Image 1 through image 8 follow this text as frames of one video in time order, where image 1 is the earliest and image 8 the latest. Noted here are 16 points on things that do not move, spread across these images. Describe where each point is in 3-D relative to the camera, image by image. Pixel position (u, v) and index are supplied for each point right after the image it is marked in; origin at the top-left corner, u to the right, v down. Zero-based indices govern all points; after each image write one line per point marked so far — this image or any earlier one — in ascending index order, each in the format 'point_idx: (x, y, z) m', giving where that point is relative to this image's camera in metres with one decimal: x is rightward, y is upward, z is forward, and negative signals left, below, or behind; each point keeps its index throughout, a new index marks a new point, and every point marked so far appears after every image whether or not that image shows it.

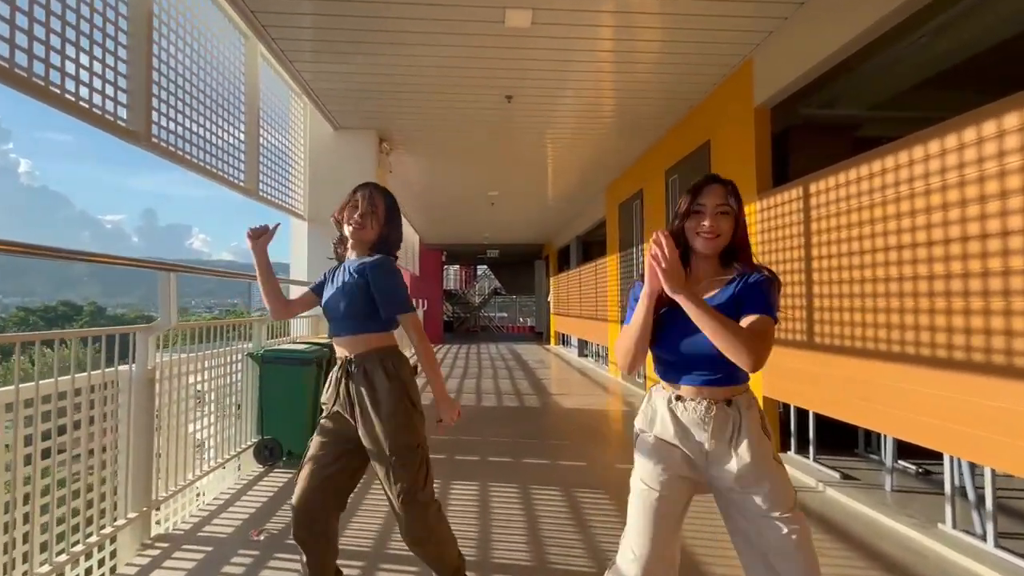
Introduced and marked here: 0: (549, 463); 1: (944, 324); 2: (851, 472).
0: (+0.2, -1.1, +3.7) m
1: (+1.7, -0.1, +2.4) m
2: (+1.8, -1.0, +3.2) m
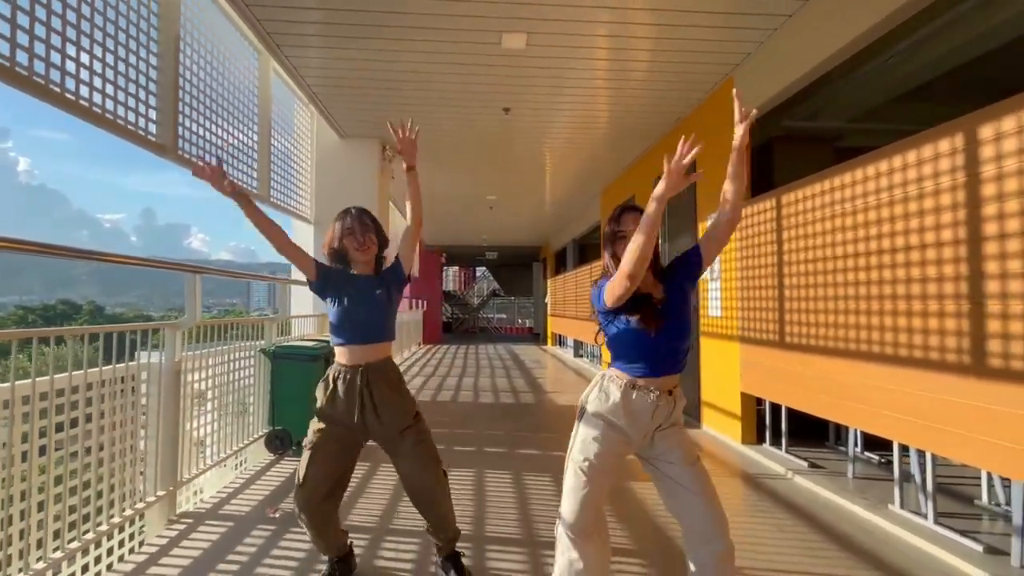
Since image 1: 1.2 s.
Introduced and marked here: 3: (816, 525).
0: (+0.2, -1.1, +3.9) m
1: (+1.6, -0.2, +2.6) m
2: (+1.8, -1.0, +3.5) m
3: (+1.3, -1.0, +2.7) m
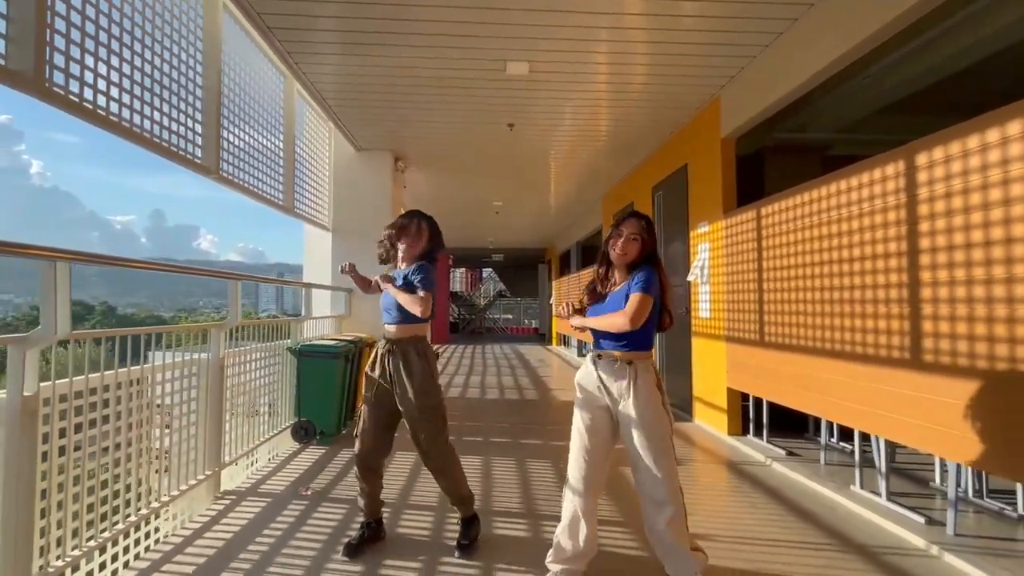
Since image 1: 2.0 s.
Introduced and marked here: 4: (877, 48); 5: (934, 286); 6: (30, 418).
0: (+0.2, -1.1, +4.3) m
1: (+1.6, -0.2, +3.0) m
2: (+1.8, -1.0, +3.8) m
3: (+1.3, -1.1, +3.0) m
4: (+2.0, +1.3, +3.4) m
5: (+1.7, 0.0, +2.4) m
6: (-1.5, -0.4, +2.0) m
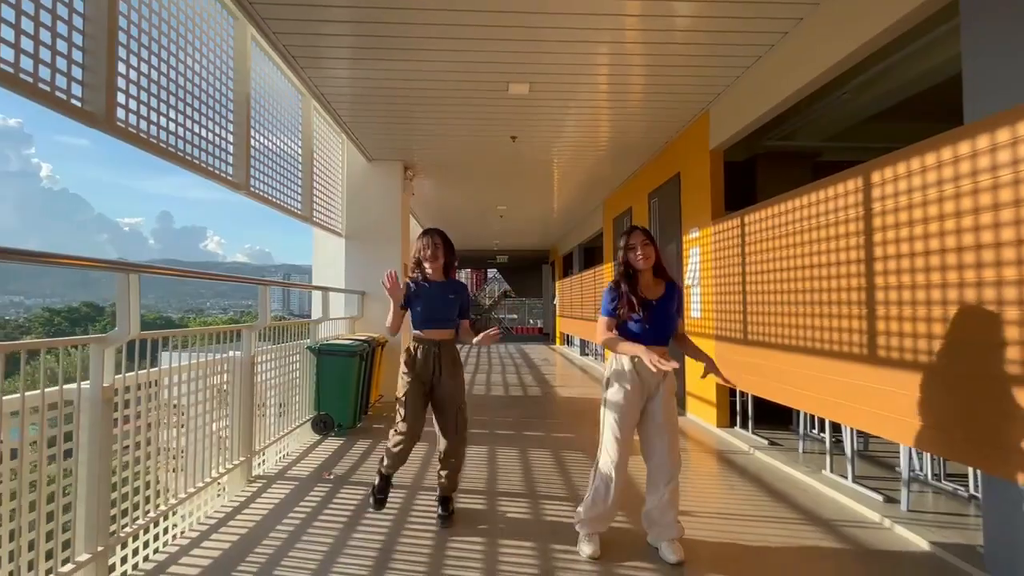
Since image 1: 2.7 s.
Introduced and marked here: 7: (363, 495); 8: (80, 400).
0: (+0.2, -1.1, +4.6) m
1: (+1.7, -0.2, +3.3) m
2: (+1.8, -1.0, +4.1) m
3: (+1.4, -1.1, +3.3) m
4: (+2.0, +1.3, +3.7) m
5: (+1.7, 0.0, +2.7) m
6: (-1.5, -0.4, +2.3) m
7: (-0.8, -1.1, +3.3) m
8: (-1.6, -0.4, +2.2) m
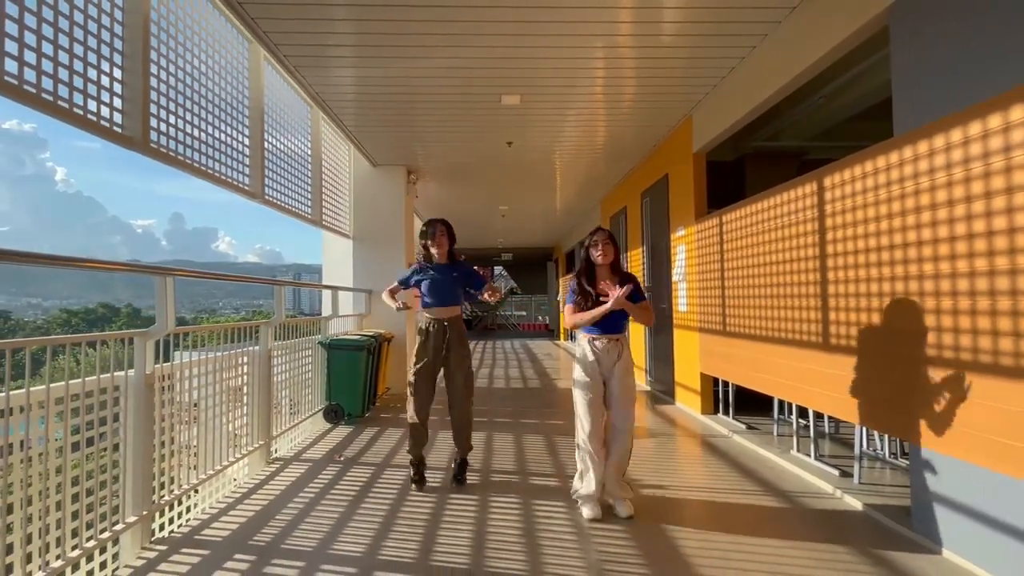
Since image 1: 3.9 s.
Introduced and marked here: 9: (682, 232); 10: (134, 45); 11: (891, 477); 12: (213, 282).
0: (+0.2, -1.1, +4.9) m
1: (+1.6, -0.2, +3.6) m
2: (+1.8, -1.0, +4.4) m
3: (+1.3, -1.0, +3.6) m
4: (+2.0, +1.4, +4.0) m
5: (+1.6, 0.0, +3.0) m
6: (-1.6, -0.4, +2.7) m
7: (-0.9, -1.1, +3.6) m
8: (-1.6, -0.4, +2.5) m
9: (+1.6, +0.5, +5.6) m
10: (-1.8, +1.2, +2.9) m
11: (+2.0, -1.0, +3.2) m
12: (-1.7, 0.0, +3.5) m
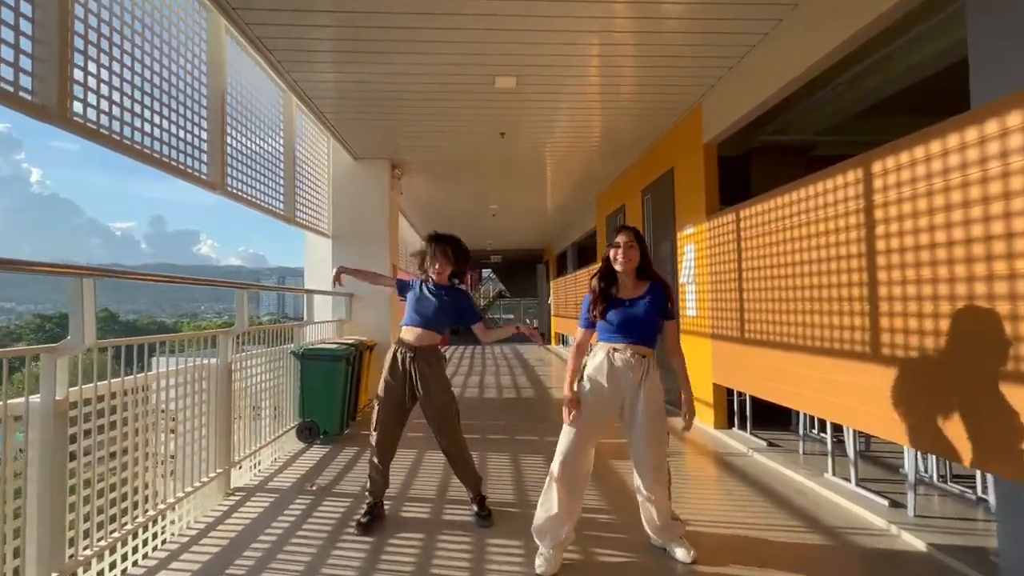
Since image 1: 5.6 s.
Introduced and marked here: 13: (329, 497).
0: (+0.2, -1.1, +4.5) m
1: (+1.6, -0.2, +3.1) m
2: (+1.8, -1.0, +4.0) m
3: (+1.3, -1.1, +3.2) m
4: (+2.0, +1.3, +3.6) m
5: (+1.6, 0.0, +2.6) m
6: (-1.6, -0.5, +2.2) m
7: (-0.9, -1.1, +3.1) m
8: (-1.6, -0.4, +2.1) m
9: (+1.5, +0.5, +5.2) m
10: (-1.8, +1.1, +2.4) m
11: (+2.0, -1.0, +2.8) m
12: (-1.7, 0.0, +3.0) m
13: (-1.0, -1.1, +3.3) m
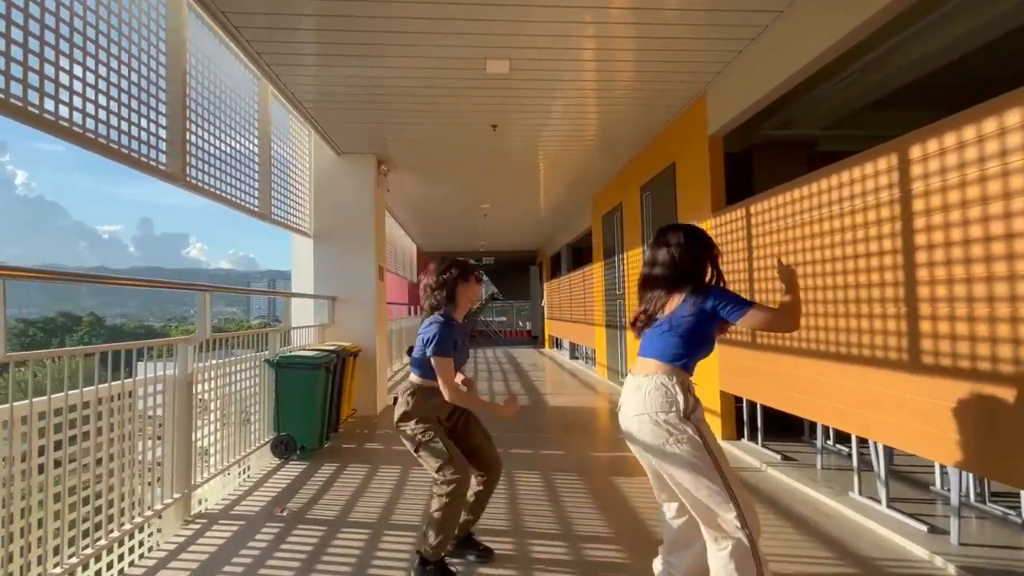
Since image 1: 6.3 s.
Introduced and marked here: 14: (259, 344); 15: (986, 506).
0: (+0.1, -1.1, +4.2) m
1: (+1.6, -0.2, +2.9) m
2: (+1.7, -1.0, +3.7) m
3: (+1.3, -1.1, +2.9) m
4: (+1.9, +1.3, +3.3) m
5: (+1.6, 0.0, +2.3) m
6: (-1.6, -0.5, +1.8) m
7: (-0.9, -1.1, +2.8) m
8: (-1.6, -0.4, +1.7) m
9: (+1.5, +0.5, +4.9) m
10: (-1.8, +1.1, +2.1) m
11: (+1.9, -1.0, +2.5) m
12: (-1.7, 0.0, +2.6) m
13: (-1.0, -1.1, +3.0) m
14: (-1.7, -0.4, +4.2) m
15: (+2.1, -1.0, +2.7) m
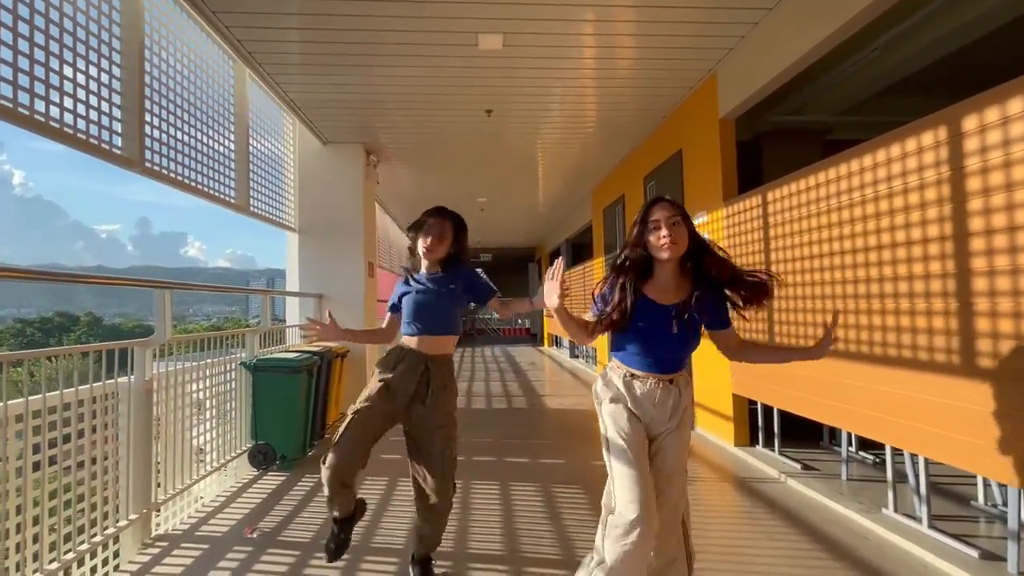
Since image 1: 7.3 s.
0: (+0.1, -1.1, +3.9) m
1: (+1.5, -0.2, +2.6) m
2: (+1.7, -1.0, +3.4) m
3: (+1.3, -1.0, +2.6) m
4: (+1.9, +1.4, +3.0) m
5: (+1.6, 0.0, +2.0) m
6: (-1.6, -0.5, +1.5) m
7: (-0.9, -1.1, +2.5) m
8: (-1.7, -0.4, +1.4) m
9: (+1.4, +0.5, +4.6) m
10: (-1.9, +1.1, +1.8) m
11: (+1.9, -1.0, +2.2) m
12: (-1.8, 0.0, +2.4) m
13: (-1.0, -1.1, +2.7) m
14: (-1.8, -0.4, +3.9) m
15: (+2.1, -0.9, +2.4) m
